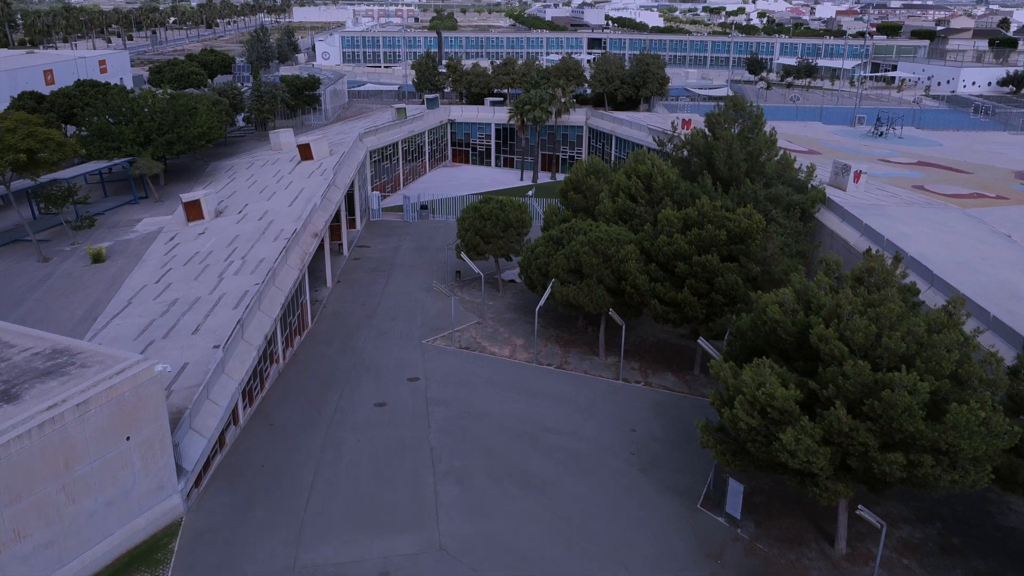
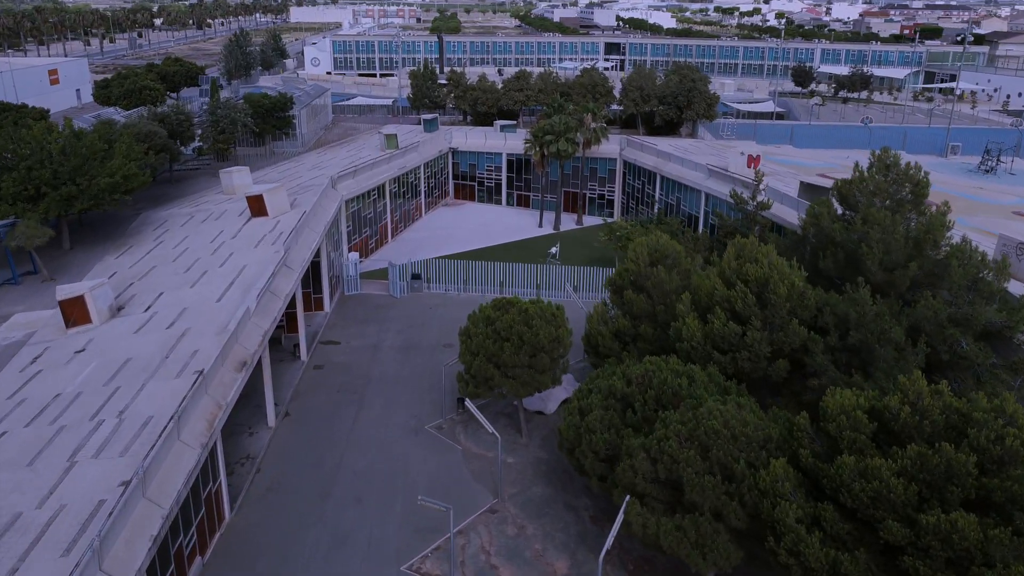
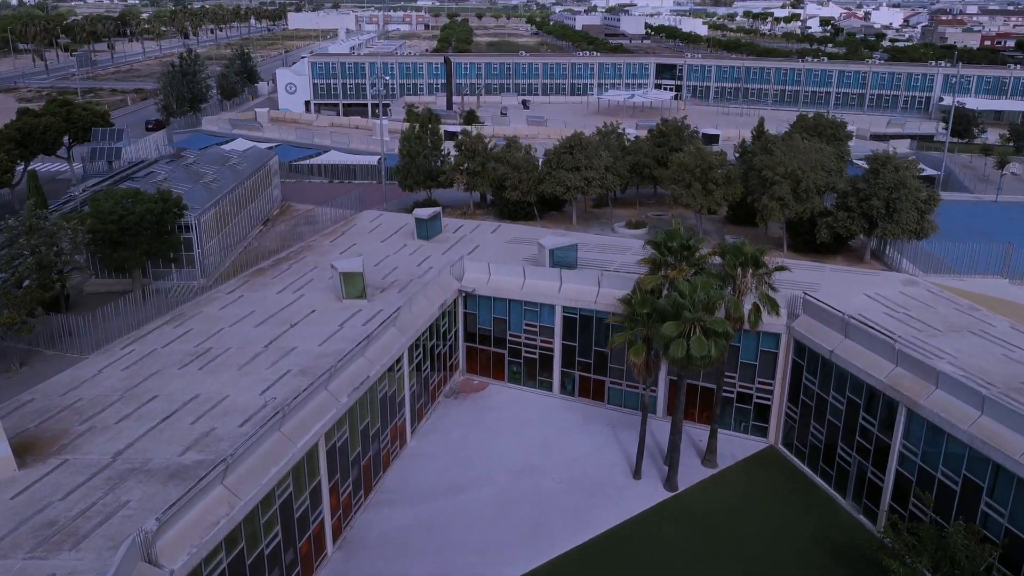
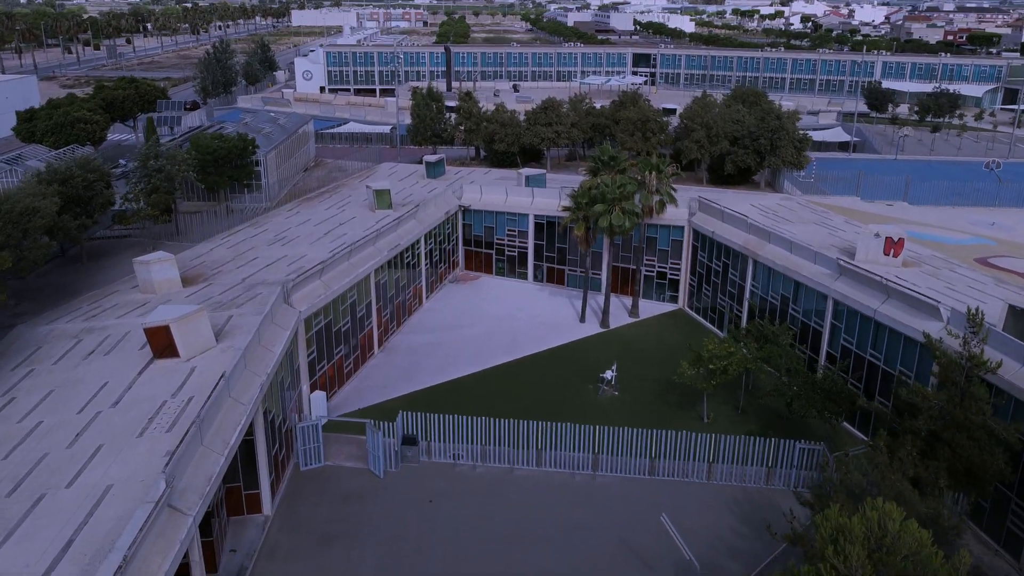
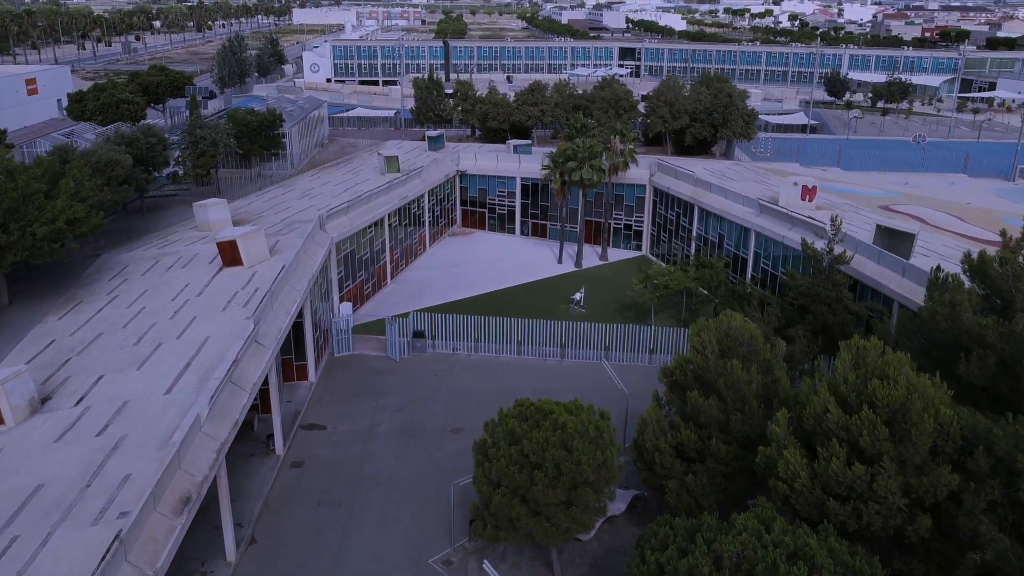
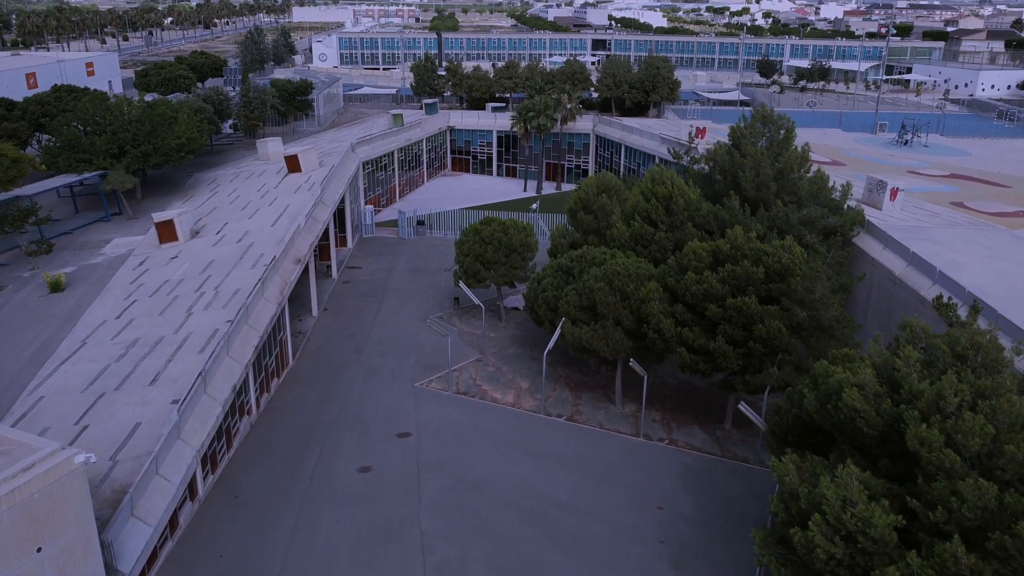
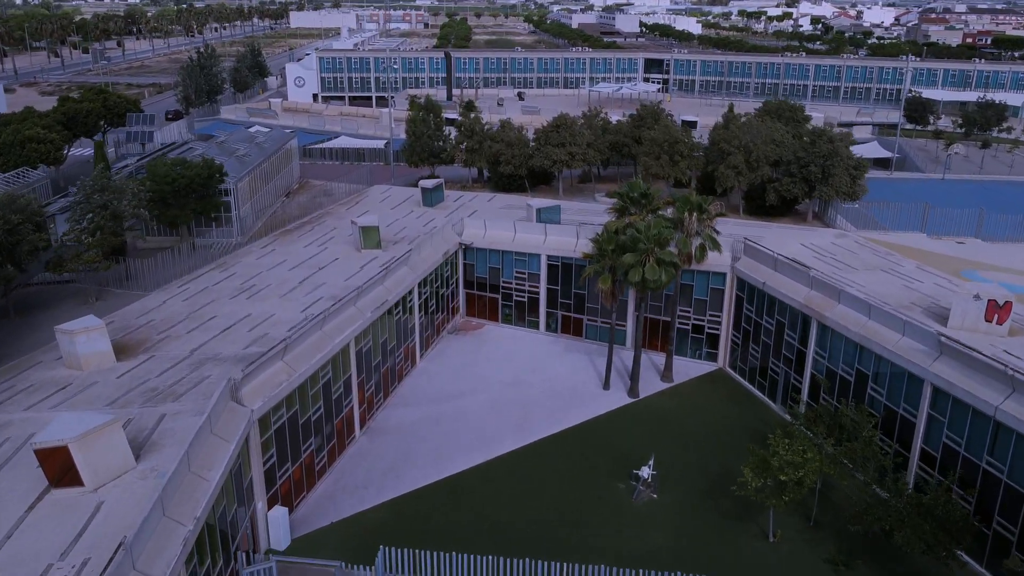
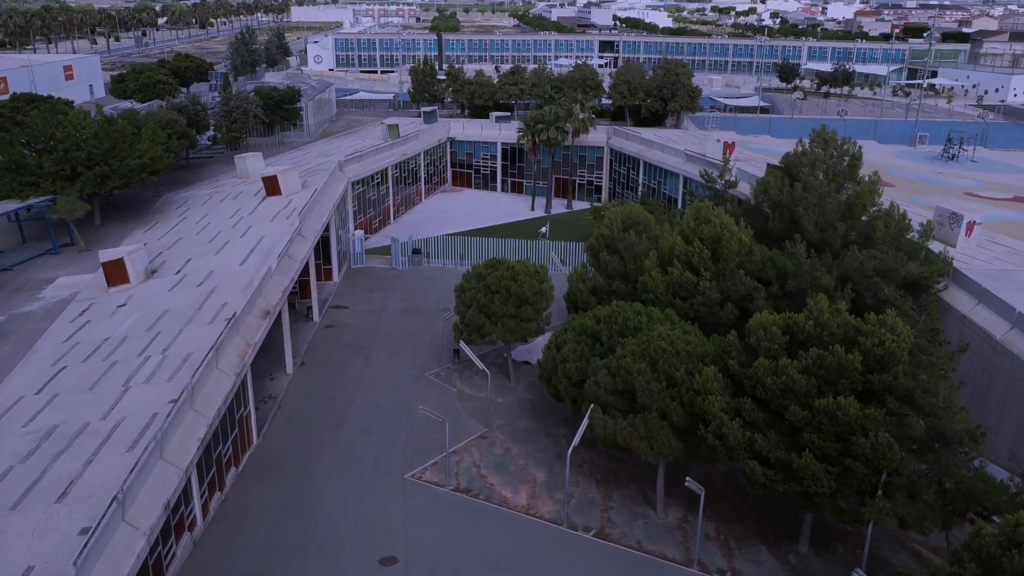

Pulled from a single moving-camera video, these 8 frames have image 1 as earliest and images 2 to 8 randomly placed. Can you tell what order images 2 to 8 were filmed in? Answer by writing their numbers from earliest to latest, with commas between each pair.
6, 8, 2, 5, 4, 7, 3
